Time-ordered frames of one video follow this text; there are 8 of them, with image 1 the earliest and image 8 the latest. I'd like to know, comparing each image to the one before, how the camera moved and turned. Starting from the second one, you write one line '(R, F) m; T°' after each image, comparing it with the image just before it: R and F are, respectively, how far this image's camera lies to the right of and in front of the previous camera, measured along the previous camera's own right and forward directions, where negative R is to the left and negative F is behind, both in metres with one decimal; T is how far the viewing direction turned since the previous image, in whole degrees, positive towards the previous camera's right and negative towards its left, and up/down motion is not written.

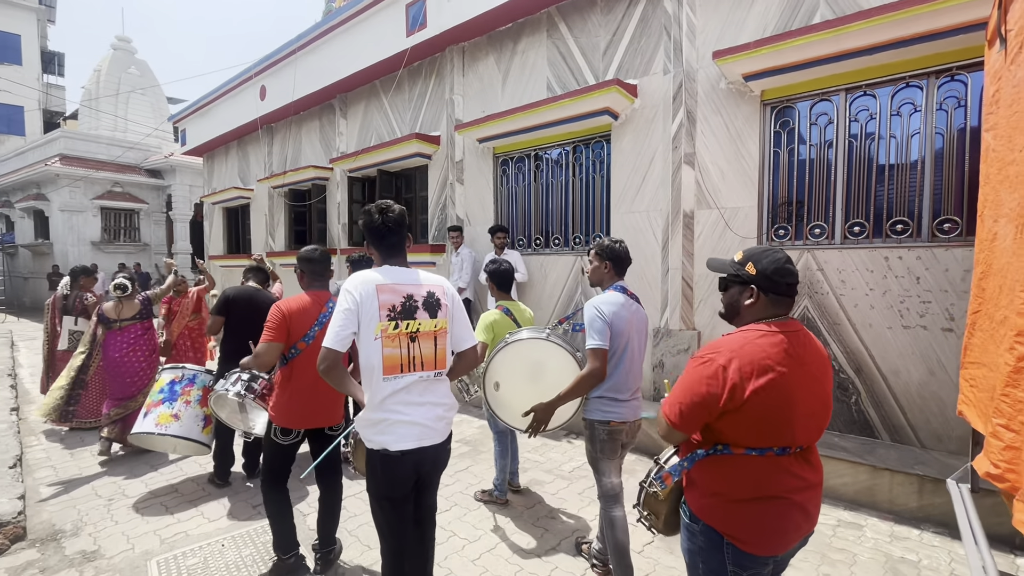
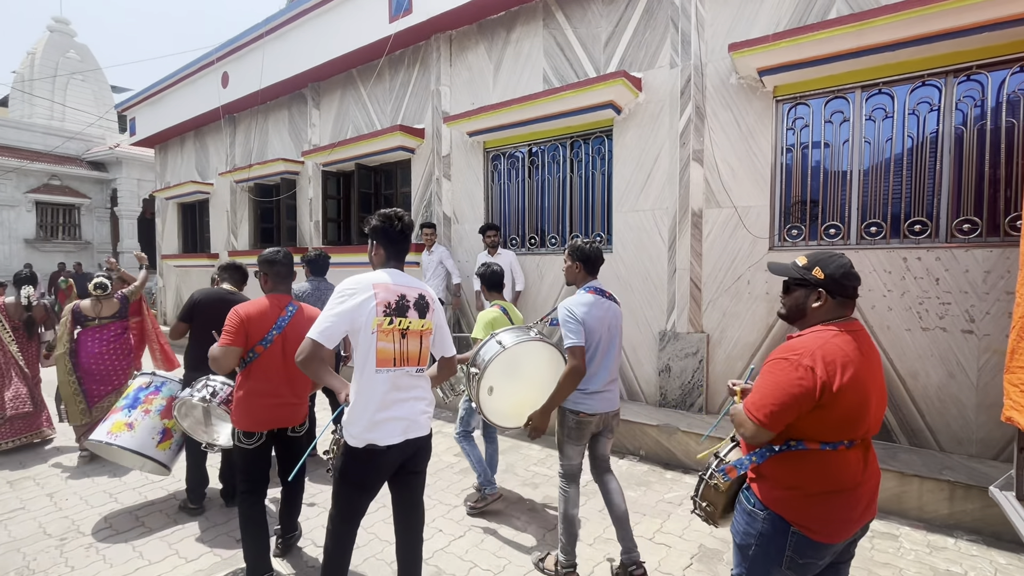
(-0.4, +0.3) m; +4°
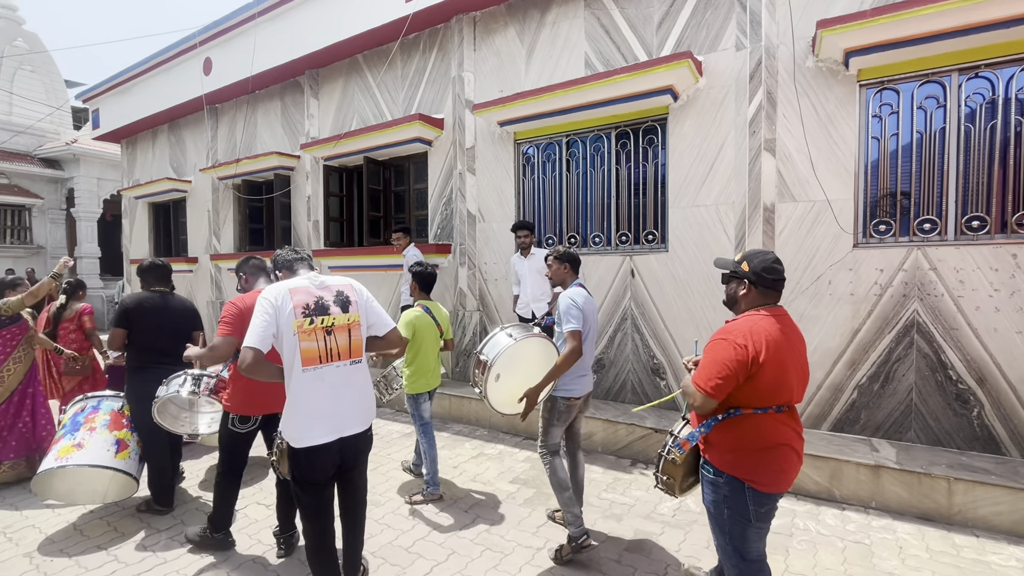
(-0.7, +0.5) m; +4°
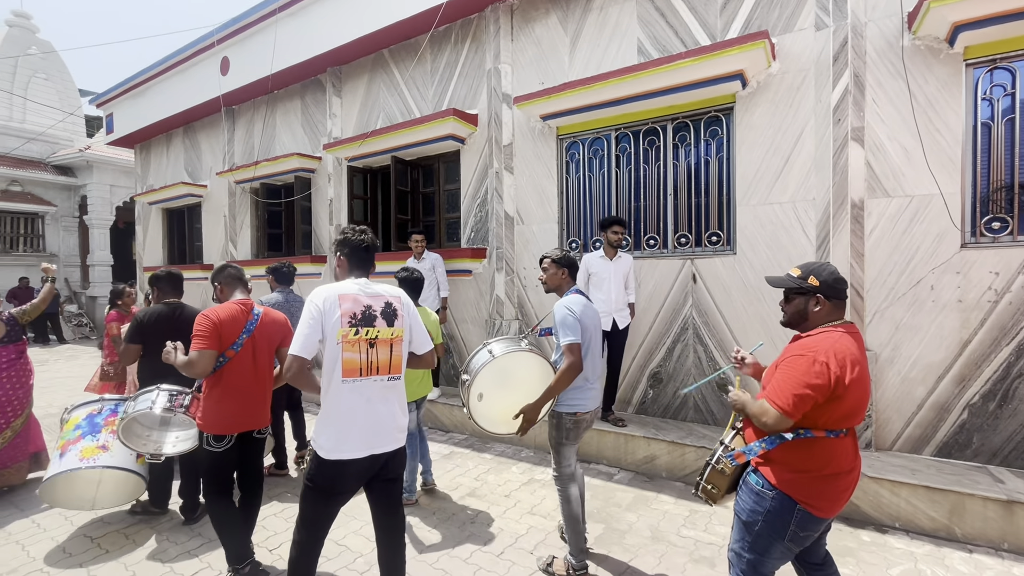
(-0.4, +0.4) m; -1°
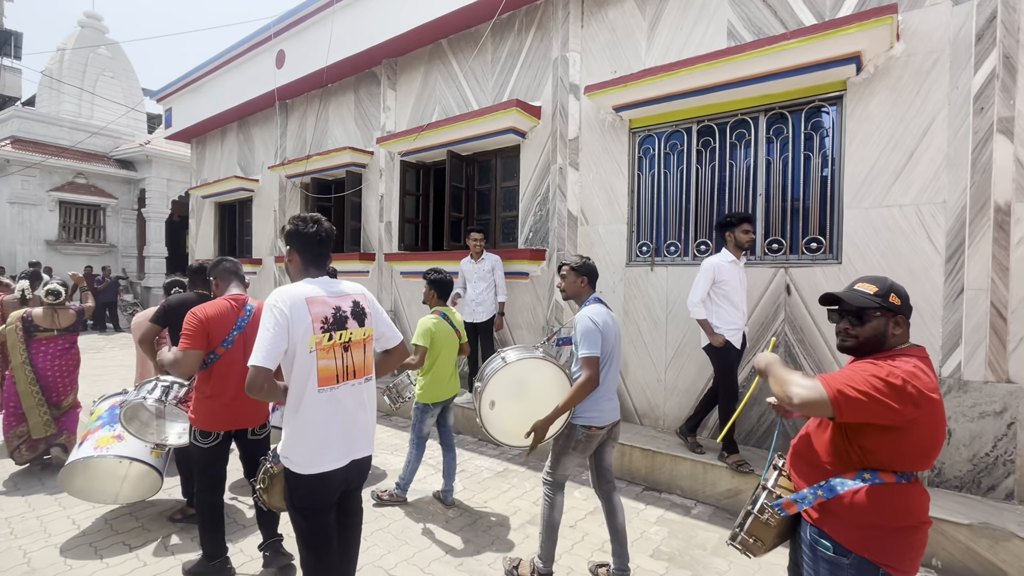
(-0.3, +0.4) m; -4°
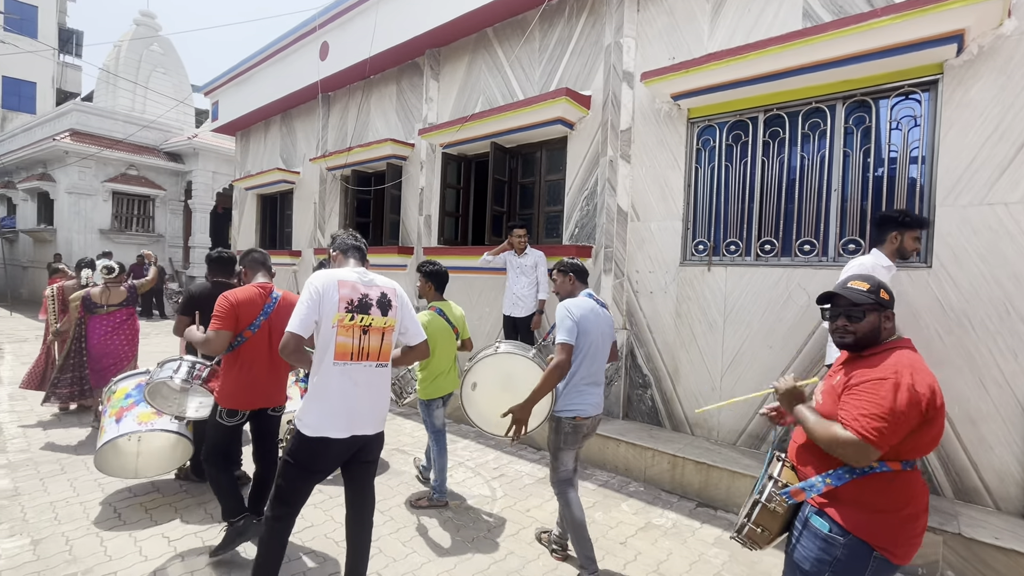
(-0.1, +0.2) m; -4°
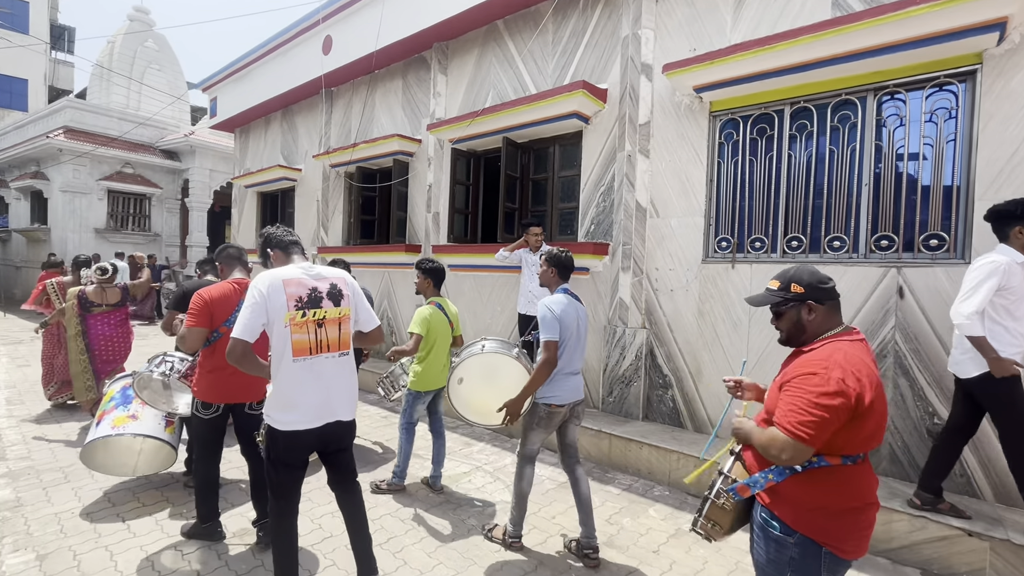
(-0.2, +0.1) m; 0°
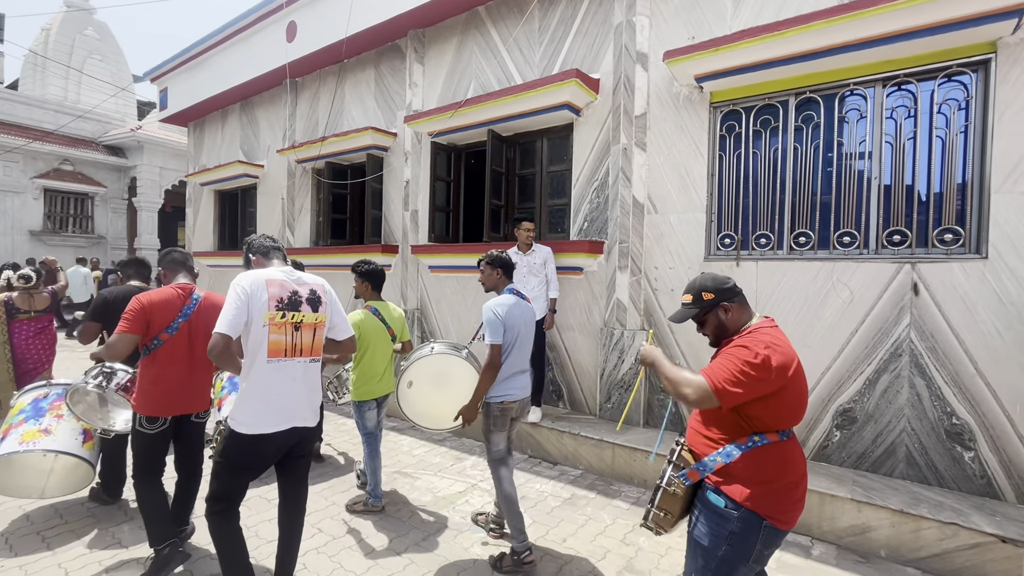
(-0.2, +0.3) m; +4°
